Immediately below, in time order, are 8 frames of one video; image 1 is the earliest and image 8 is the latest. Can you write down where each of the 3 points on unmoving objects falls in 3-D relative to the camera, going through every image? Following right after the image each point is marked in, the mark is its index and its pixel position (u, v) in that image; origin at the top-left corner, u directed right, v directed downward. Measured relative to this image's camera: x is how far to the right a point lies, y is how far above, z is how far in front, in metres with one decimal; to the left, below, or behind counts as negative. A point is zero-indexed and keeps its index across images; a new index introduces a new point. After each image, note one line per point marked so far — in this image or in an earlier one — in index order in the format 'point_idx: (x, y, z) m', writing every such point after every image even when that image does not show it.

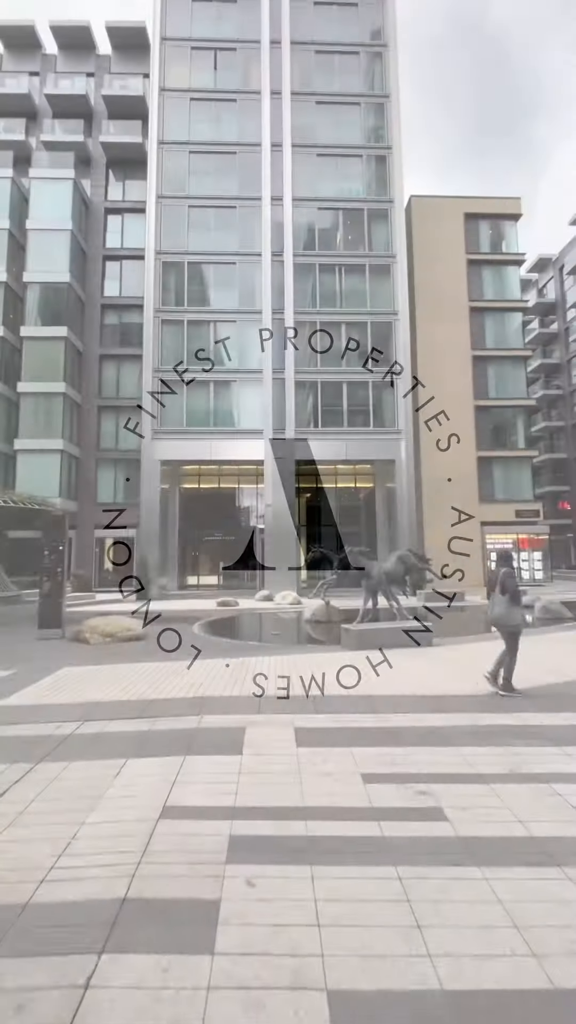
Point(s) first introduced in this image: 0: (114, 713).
0: (-2.4, -2.8, +6.5) m
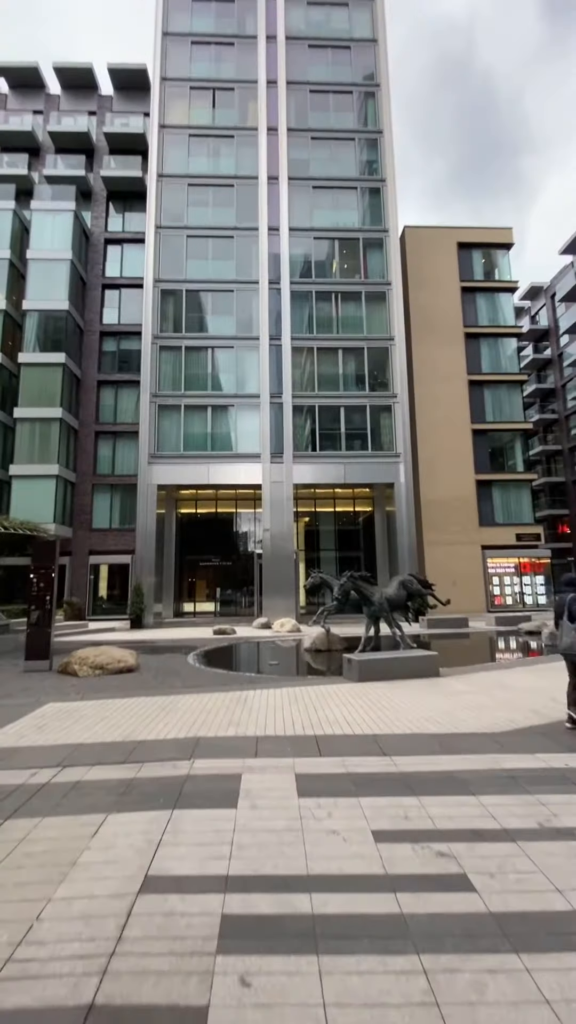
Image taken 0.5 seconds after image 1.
0: (-2.4, -3.1, +6.0) m
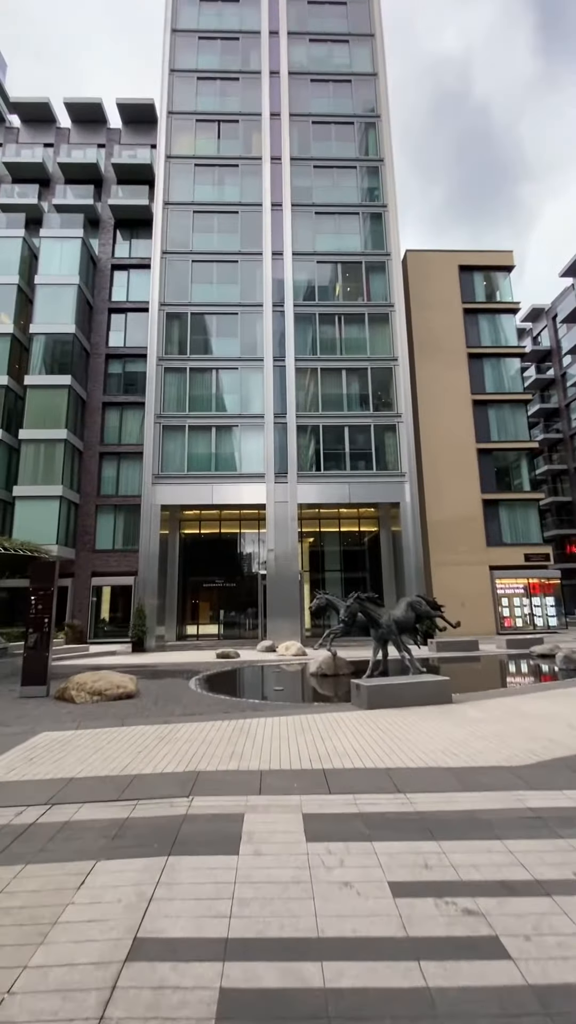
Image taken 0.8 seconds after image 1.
0: (-2.4, -3.3, +5.5) m
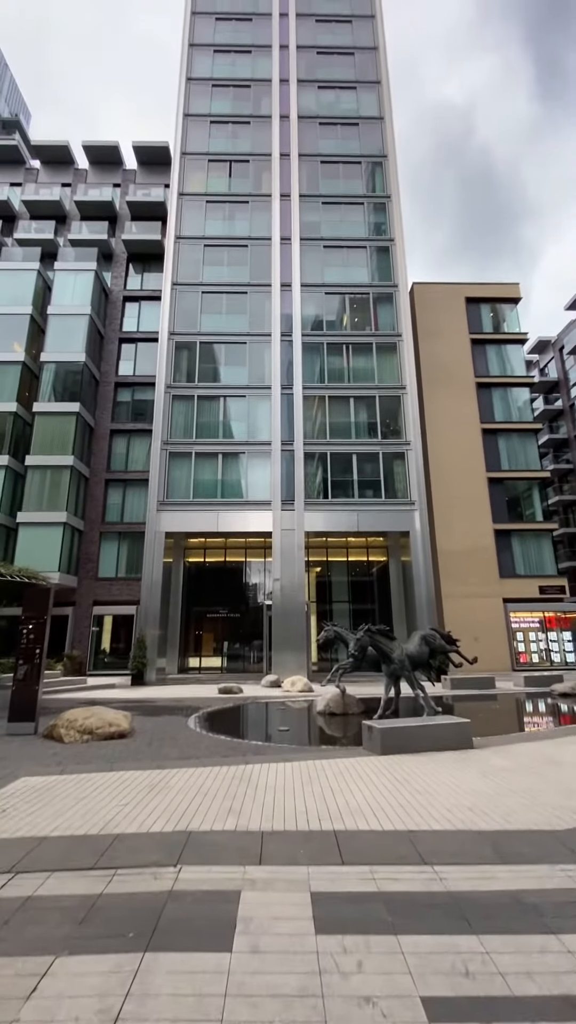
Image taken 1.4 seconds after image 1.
0: (-2.3, -3.5, +4.7) m
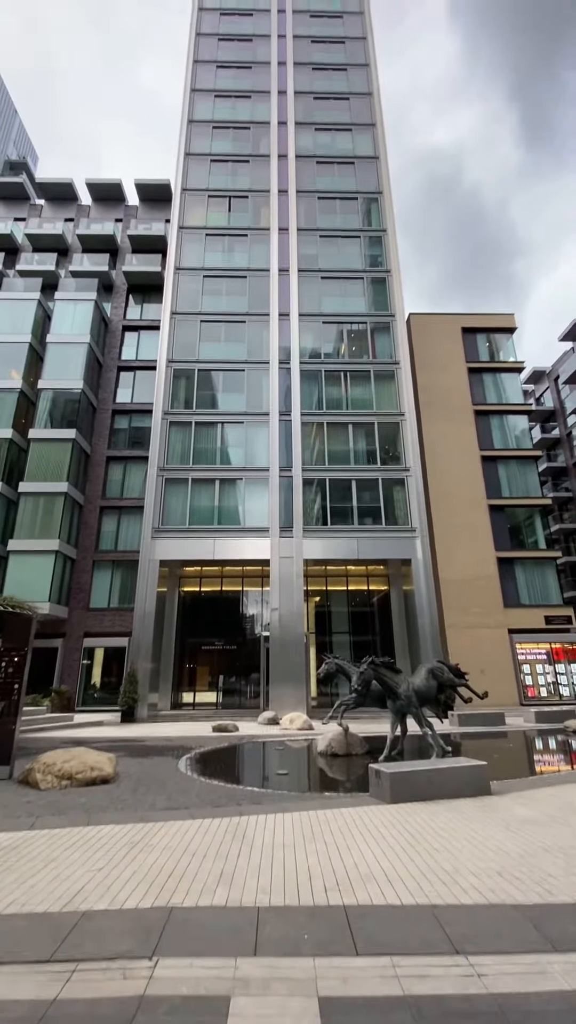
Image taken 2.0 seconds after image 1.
0: (-2.3, -3.6, +3.9) m
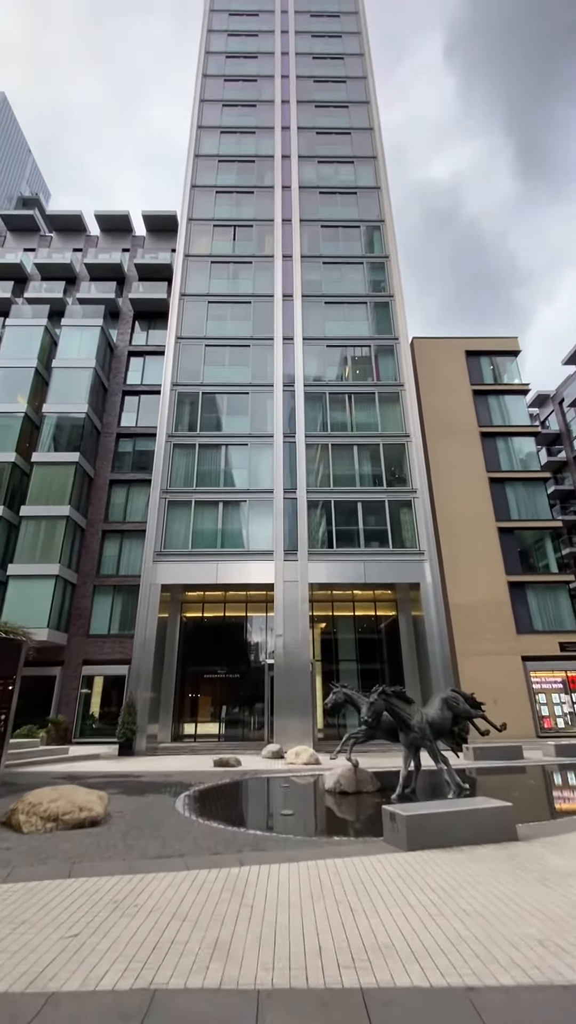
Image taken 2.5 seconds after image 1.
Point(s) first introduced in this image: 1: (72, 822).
0: (-2.2, -3.6, +3.2) m
1: (-4.0, -5.7, +8.8) m
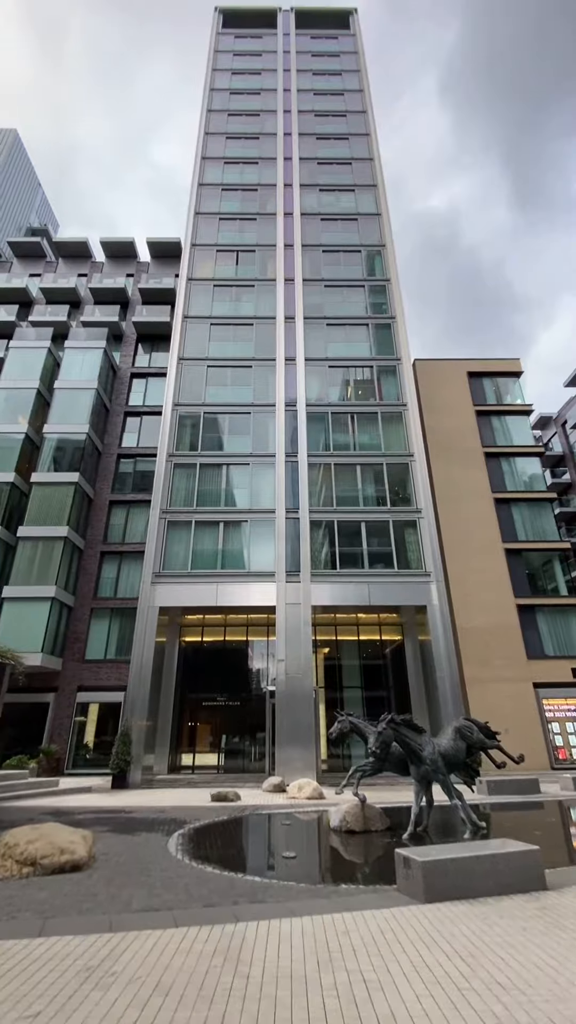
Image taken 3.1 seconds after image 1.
0: (-2.2, -3.5, +2.5) m
1: (-4.0, -5.9, +7.9) m
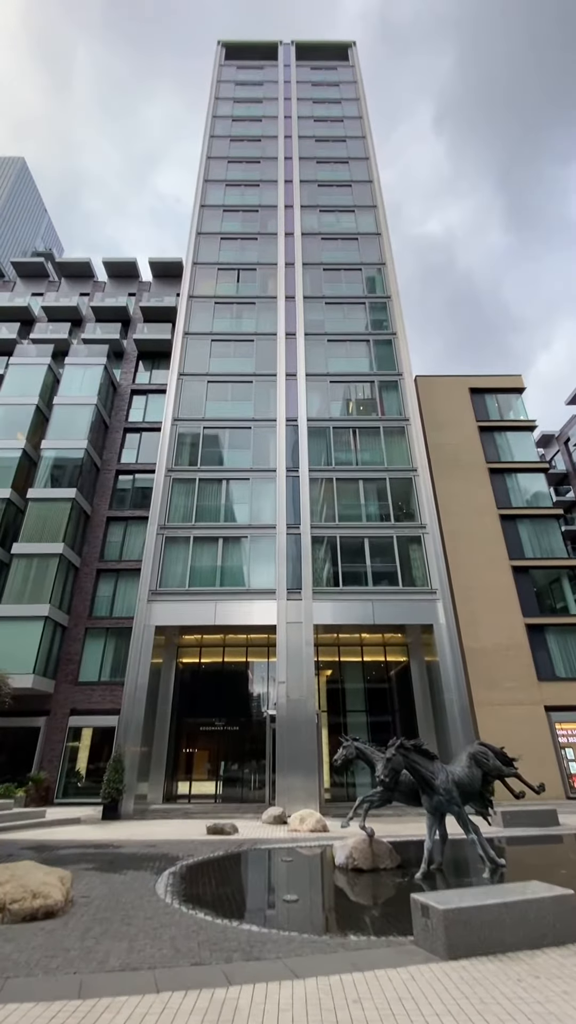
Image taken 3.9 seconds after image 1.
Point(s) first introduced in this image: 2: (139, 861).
0: (-2.2, -3.3, +1.7) m
1: (-3.9, -5.9, +7.0) m
2: (-3.6, -8.4, +11.4) m
